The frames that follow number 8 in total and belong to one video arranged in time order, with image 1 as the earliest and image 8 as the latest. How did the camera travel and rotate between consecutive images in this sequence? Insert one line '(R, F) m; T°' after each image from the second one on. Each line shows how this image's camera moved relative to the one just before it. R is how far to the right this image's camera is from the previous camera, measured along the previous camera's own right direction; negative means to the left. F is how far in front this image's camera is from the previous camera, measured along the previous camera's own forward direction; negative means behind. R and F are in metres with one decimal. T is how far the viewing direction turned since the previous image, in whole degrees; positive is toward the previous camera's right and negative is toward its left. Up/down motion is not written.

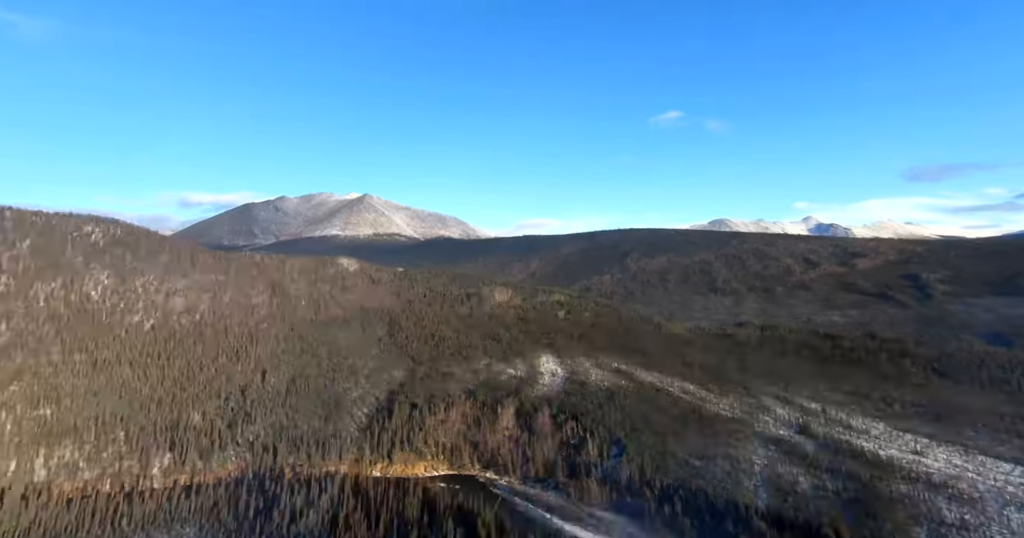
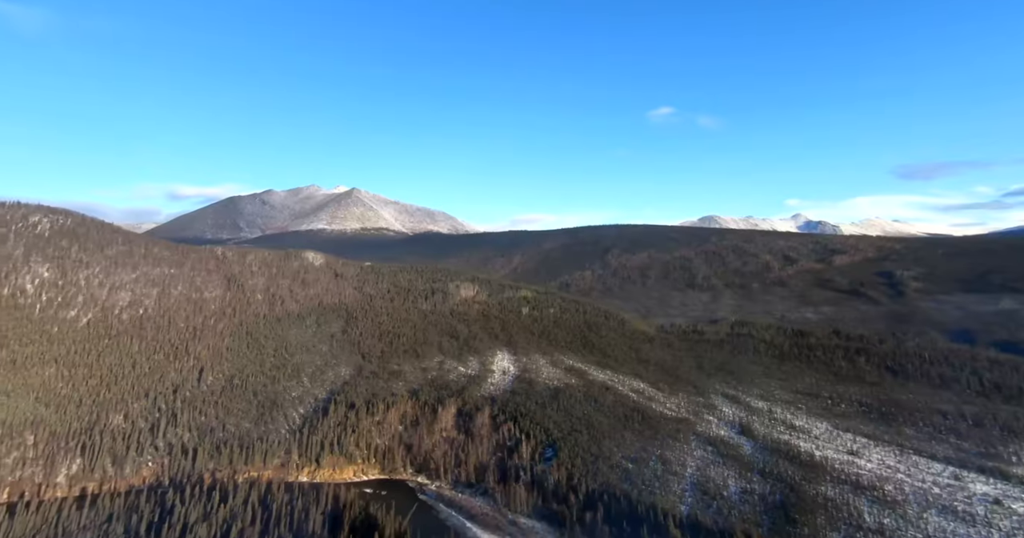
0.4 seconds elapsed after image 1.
(+1.1, +0.5) m; +2°
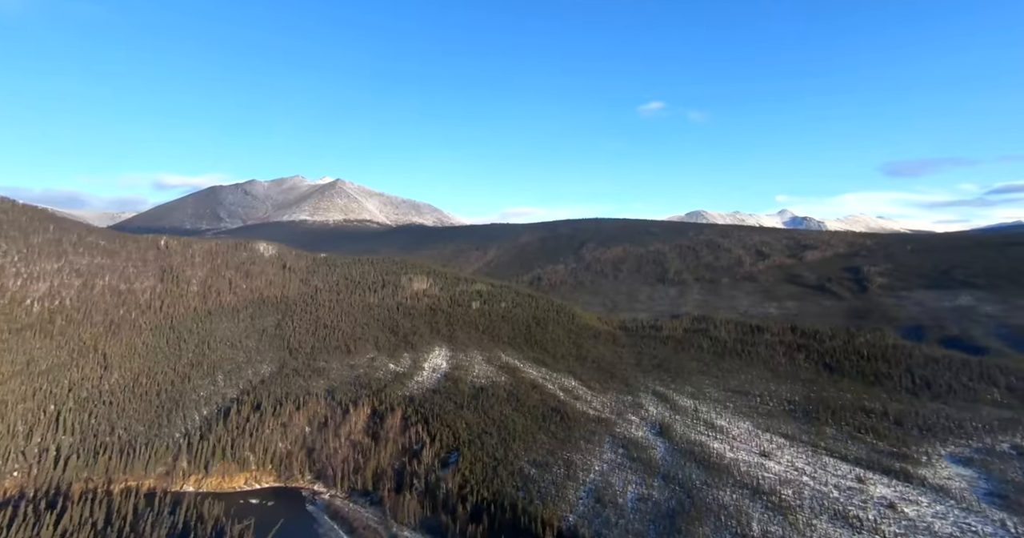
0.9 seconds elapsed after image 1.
(+1.5, +0.6) m; +3°
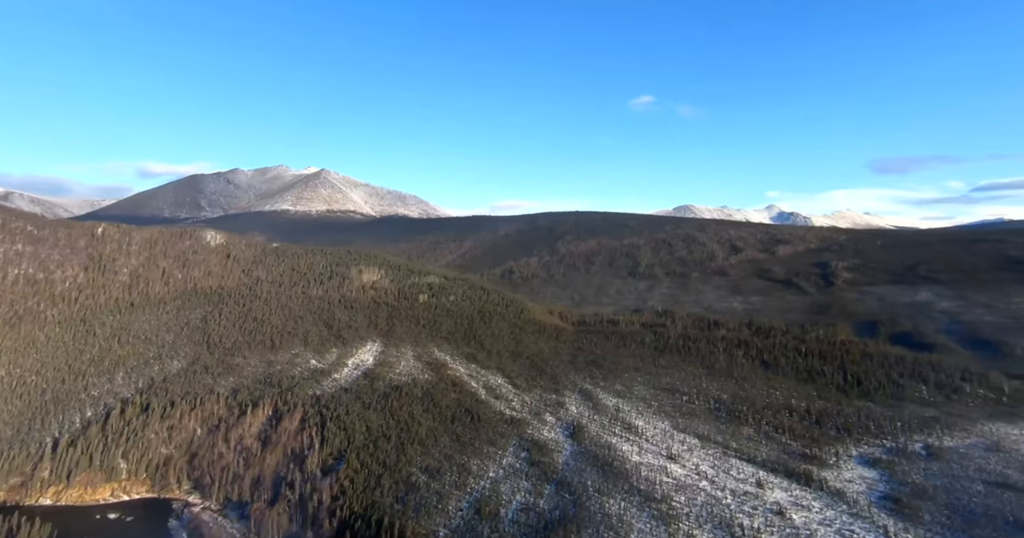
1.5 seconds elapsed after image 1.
(+1.6, +0.6) m; +3°
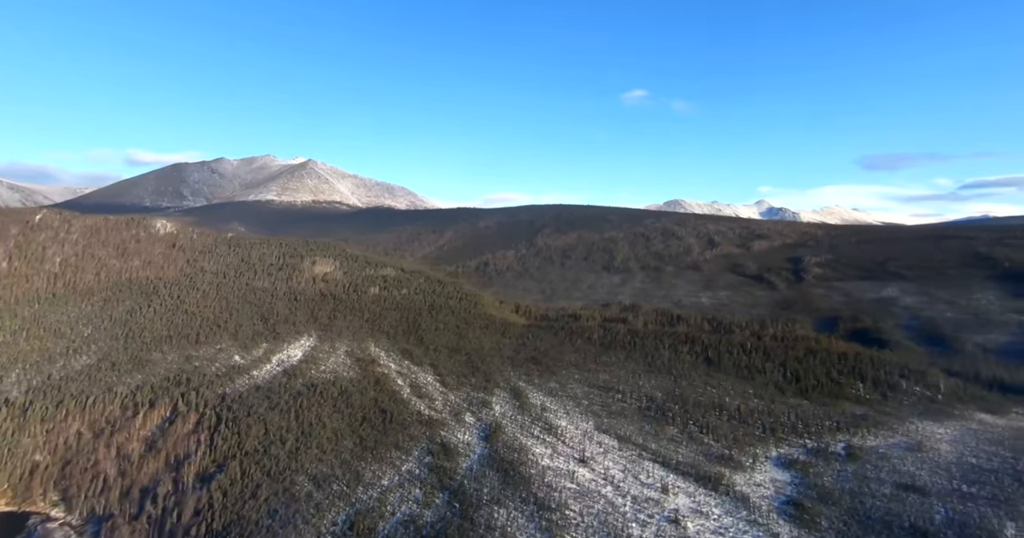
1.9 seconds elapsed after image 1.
(+1.6, +0.6) m; +3°
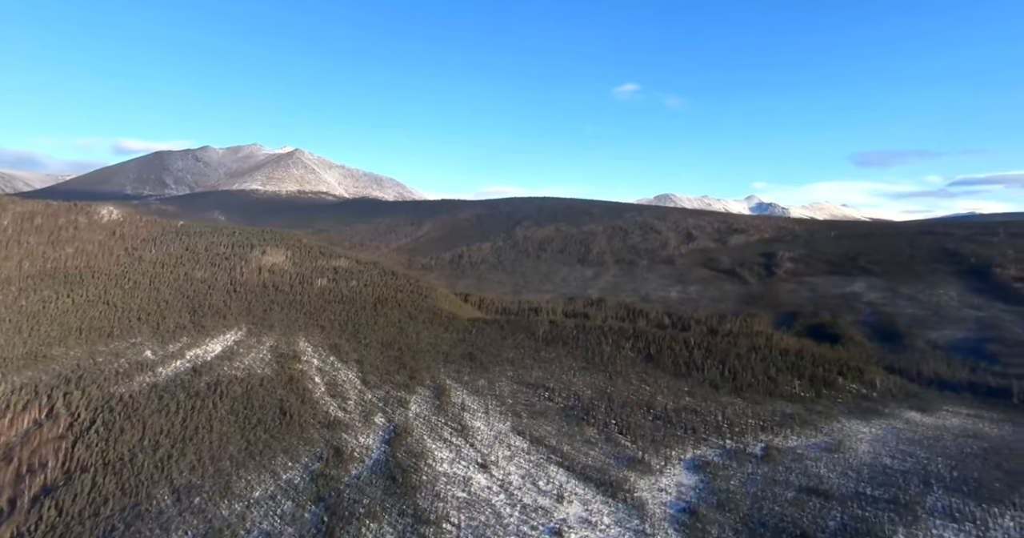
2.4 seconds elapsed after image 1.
(+1.7, +0.6) m; +3°
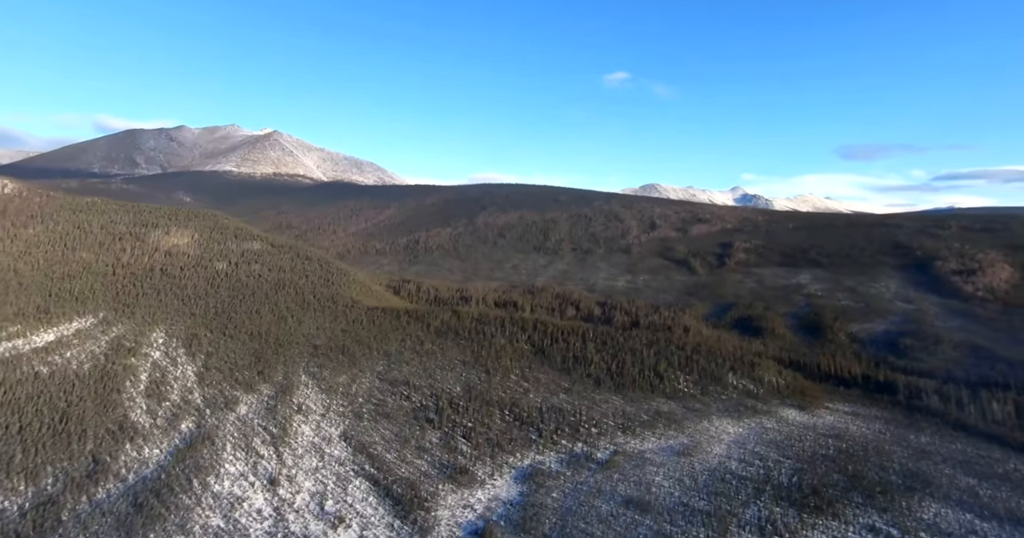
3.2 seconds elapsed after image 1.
(+3.2, +1.1) m; +4°
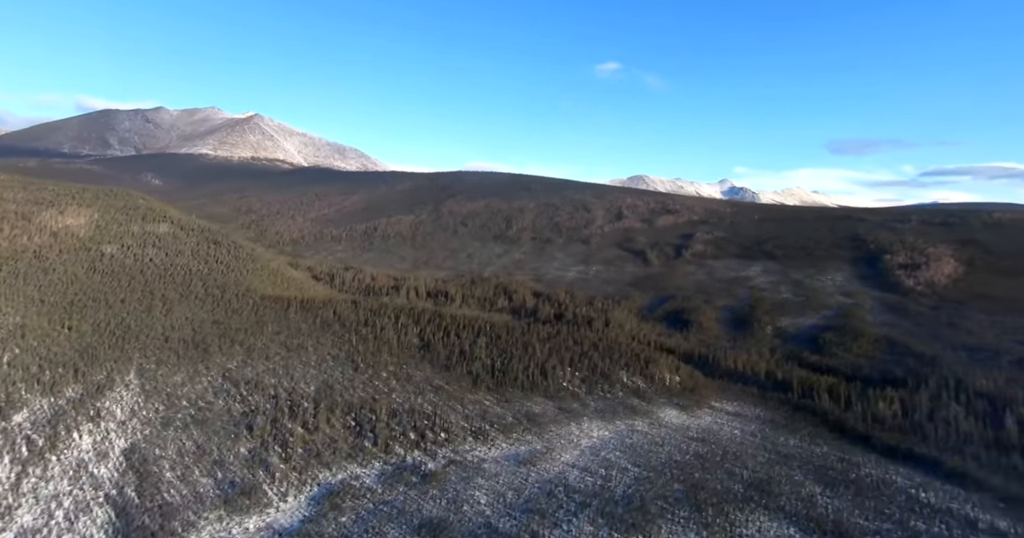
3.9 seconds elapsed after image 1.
(+3.4, +1.2) m; +4°
